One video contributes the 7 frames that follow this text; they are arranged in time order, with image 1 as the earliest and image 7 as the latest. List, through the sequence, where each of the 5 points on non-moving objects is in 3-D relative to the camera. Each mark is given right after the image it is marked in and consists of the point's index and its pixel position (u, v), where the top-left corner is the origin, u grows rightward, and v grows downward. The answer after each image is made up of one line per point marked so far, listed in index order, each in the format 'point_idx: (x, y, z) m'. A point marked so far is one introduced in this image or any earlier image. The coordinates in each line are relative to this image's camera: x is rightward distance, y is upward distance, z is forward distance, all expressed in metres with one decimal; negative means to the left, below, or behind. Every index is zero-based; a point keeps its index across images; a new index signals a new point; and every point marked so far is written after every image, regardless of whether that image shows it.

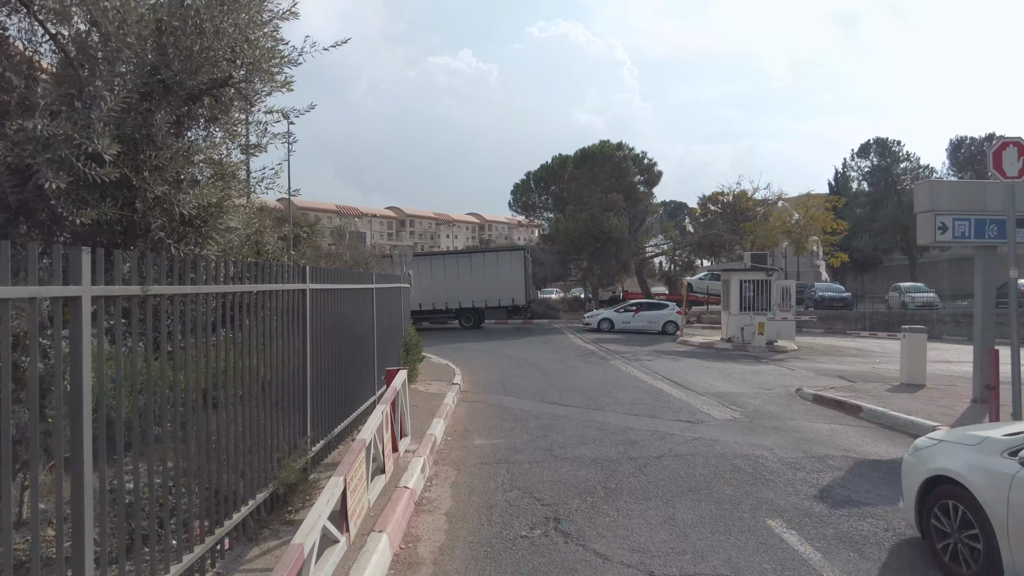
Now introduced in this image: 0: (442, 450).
0: (-0.9, -2.0, +8.1) m
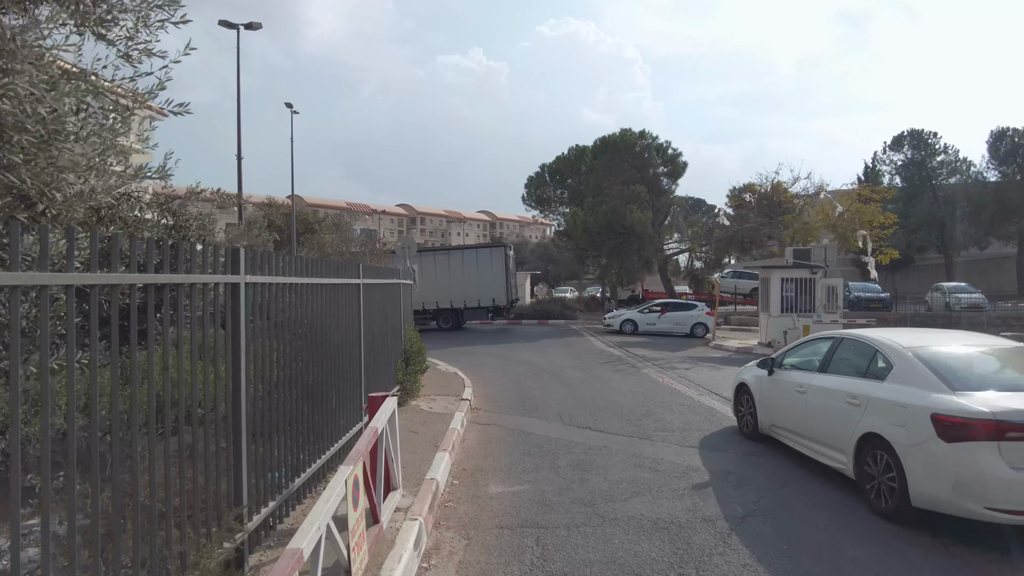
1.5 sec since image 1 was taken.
0: (-0.6, -2.0, +6.0) m
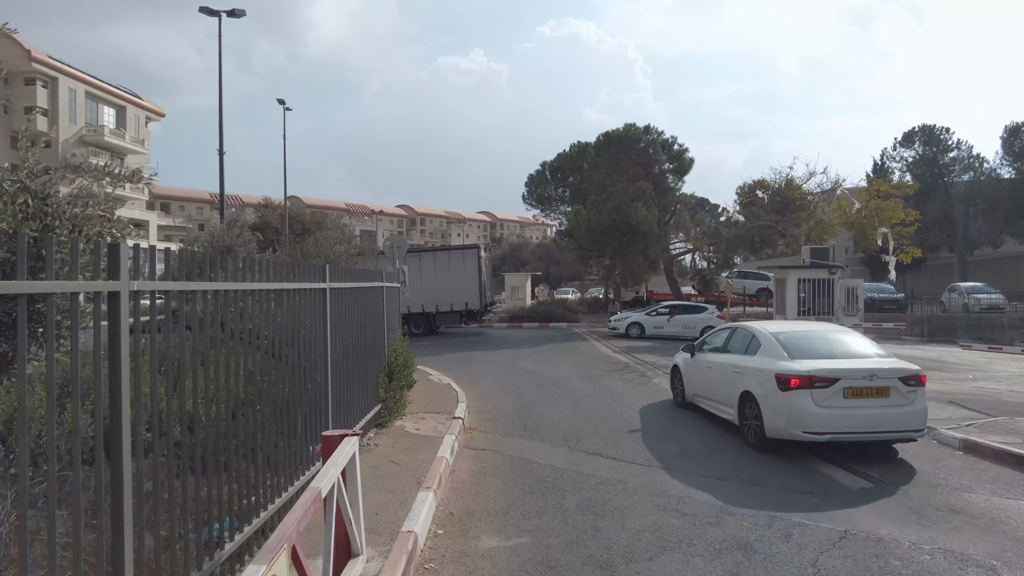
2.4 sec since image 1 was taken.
0: (-0.6, -2.0, +4.8) m
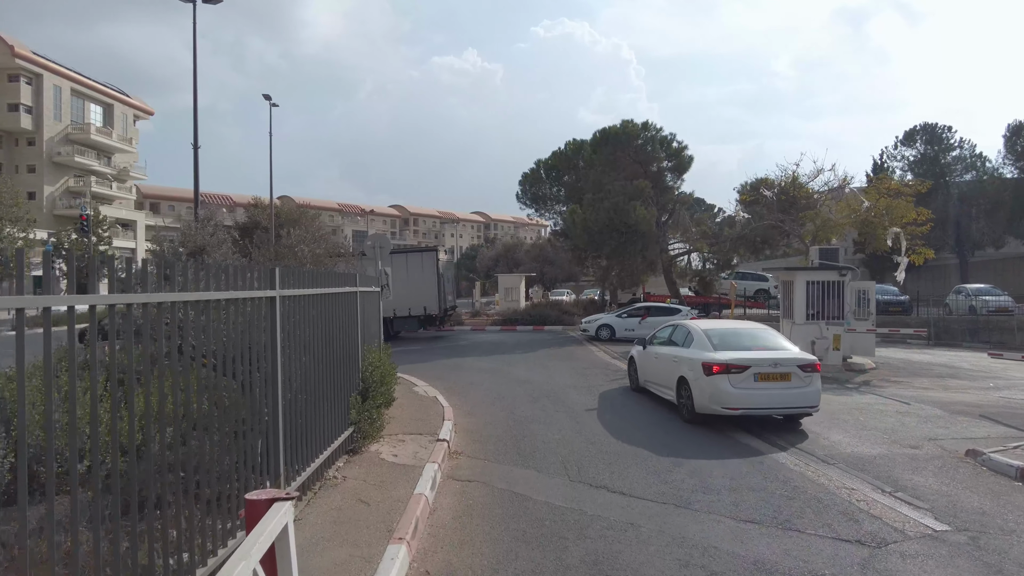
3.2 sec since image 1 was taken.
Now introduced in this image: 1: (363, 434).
0: (-0.7, -2.1, +3.7) m
1: (-1.8, -1.7, +7.7) m
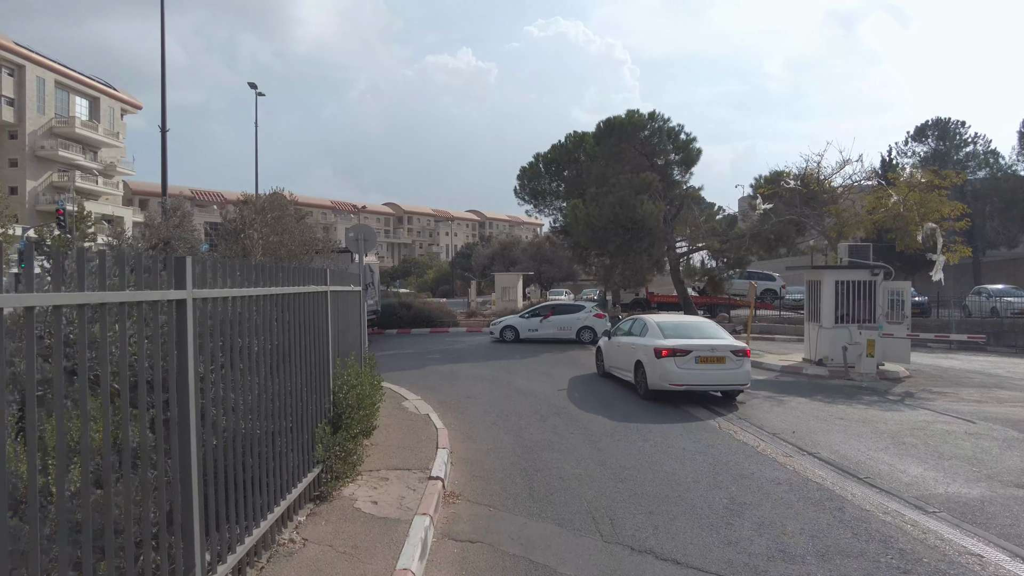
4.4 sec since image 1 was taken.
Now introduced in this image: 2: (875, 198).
0: (-0.6, -2.1, +2.1) m
1: (-1.6, -1.7, +6.0) m
2: (+10.8, +2.7, +19.3) m
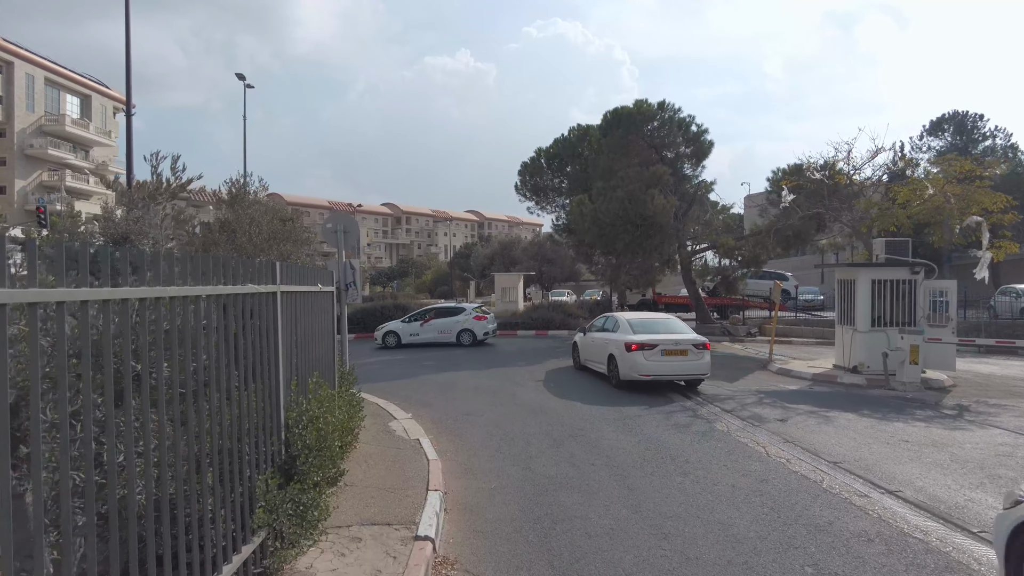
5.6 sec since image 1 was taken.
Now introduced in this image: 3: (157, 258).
0: (-0.4, -2.1, +0.5) m
1: (-1.5, -1.7, +4.4) m
2: (+10.9, +2.7, +17.8) m
3: (-1.9, +0.2, +3.4) m
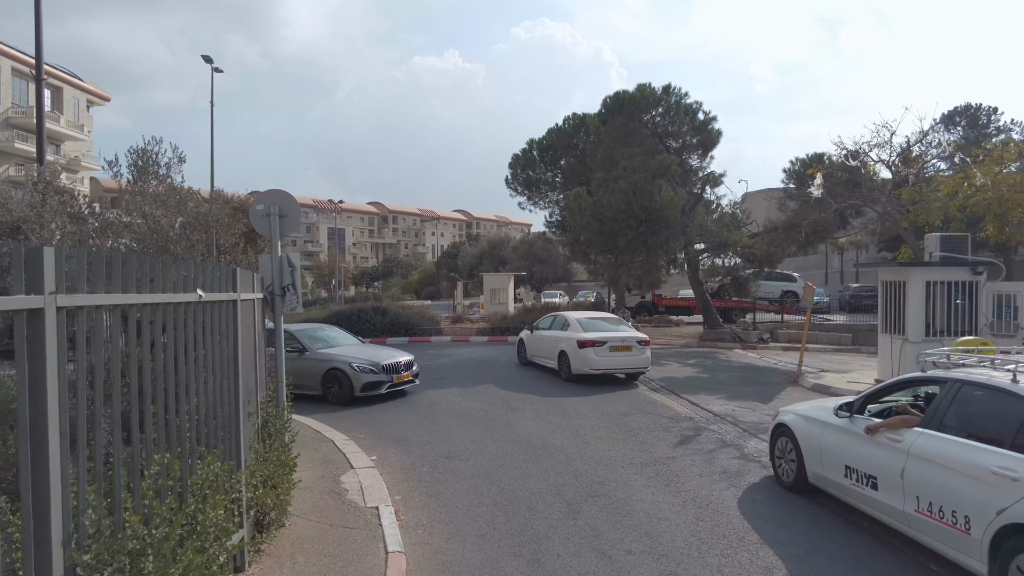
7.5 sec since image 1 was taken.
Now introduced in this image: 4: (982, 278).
0: (-0.3, -2.1, -1.9) m
1: (-1.5, -1.8, +2.0) m
2: (+10.7, +2.6, +15.6) m
3: (-1.8, +0.1, +1.0) m
4: (+9.4, +0.2, +12.9) m
